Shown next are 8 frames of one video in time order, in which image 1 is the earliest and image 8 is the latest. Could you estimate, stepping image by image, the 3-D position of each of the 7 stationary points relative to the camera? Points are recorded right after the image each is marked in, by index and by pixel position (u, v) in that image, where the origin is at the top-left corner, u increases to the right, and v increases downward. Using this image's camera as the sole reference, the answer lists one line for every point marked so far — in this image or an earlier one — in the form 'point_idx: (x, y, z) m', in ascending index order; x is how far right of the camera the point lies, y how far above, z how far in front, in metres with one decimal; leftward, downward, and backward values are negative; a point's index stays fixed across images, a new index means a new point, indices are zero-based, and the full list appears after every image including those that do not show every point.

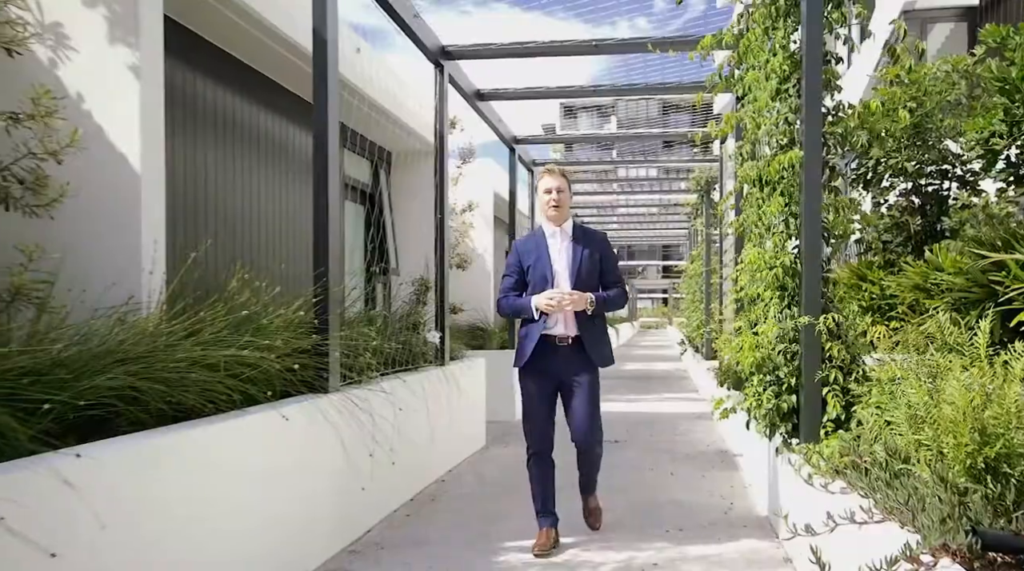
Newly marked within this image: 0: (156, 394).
0: (-1.0, -0.3, +2.9) m
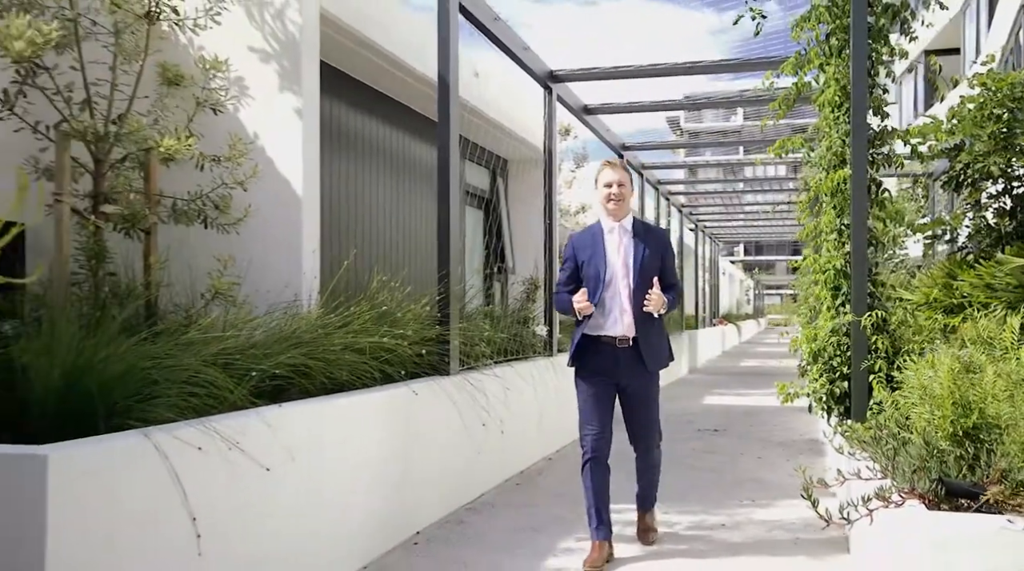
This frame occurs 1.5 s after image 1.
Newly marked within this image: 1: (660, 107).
0: (-0.7, -0.3, +3.8) m
1: (+1.2, +1.4, +7.8) m
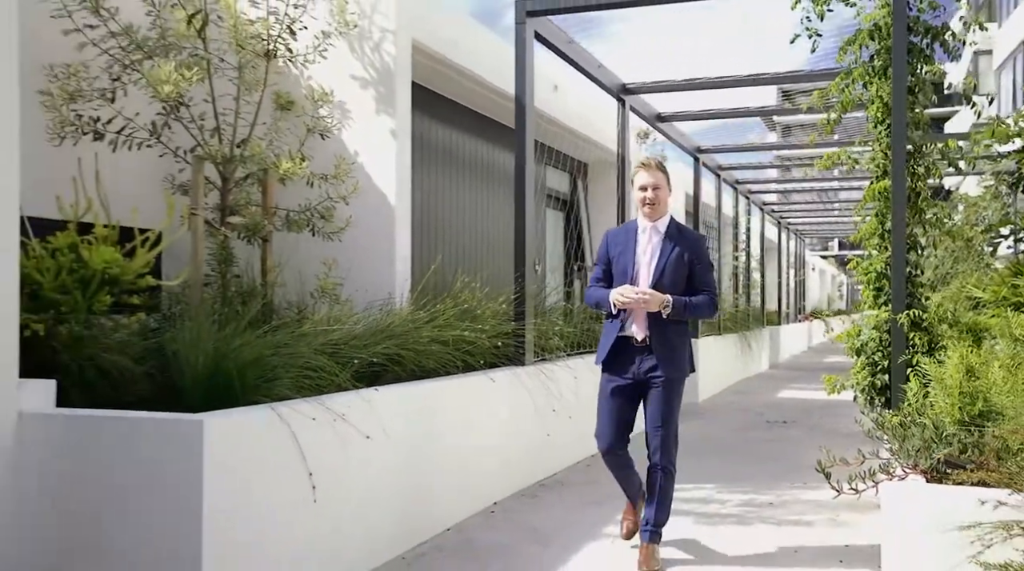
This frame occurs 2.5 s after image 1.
0: (-0.4, -0.3, +4.5) m
1: (+1.8, +1.4, +8.3) m
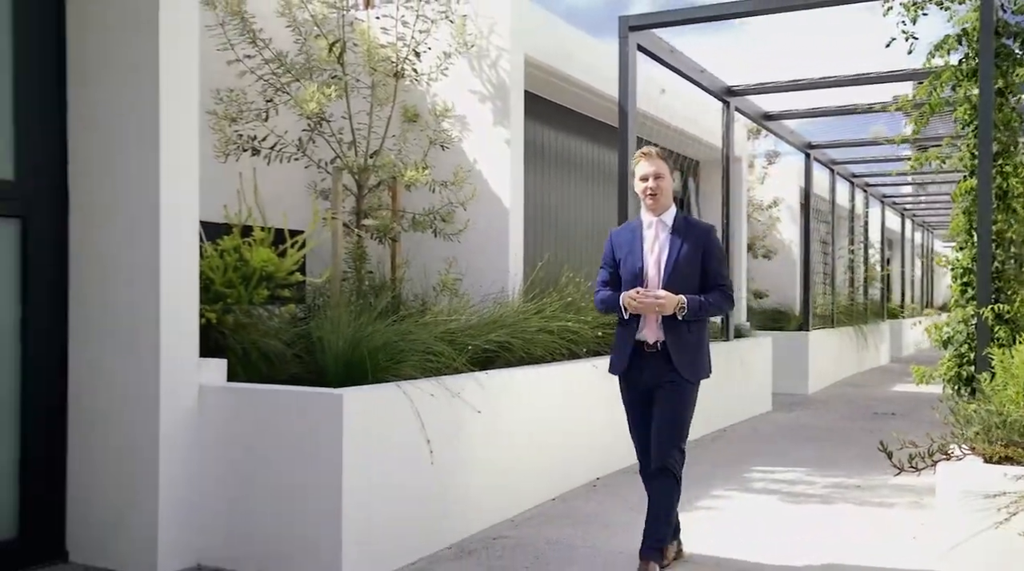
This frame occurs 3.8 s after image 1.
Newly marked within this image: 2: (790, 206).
0: (0.0, -0.3, +5.0) m
1: (+2.7, +1.5, +8.5) m
2: (+3.4, +1.0, +12.4) m
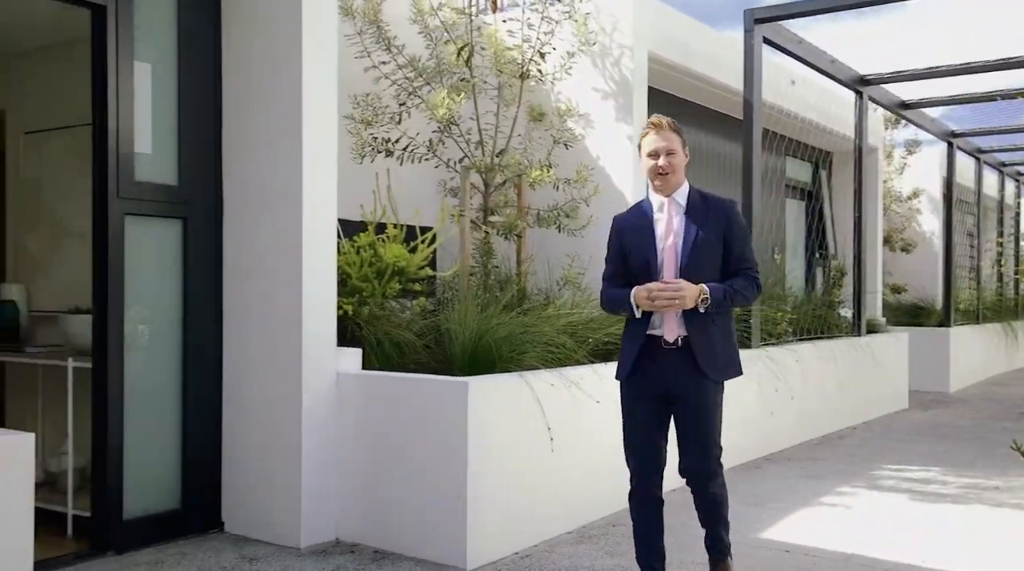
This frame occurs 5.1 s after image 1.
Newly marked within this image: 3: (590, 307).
0: (+0.6, -0.3, +5.1) m
1: (+3.8, +1.5, +8.2) m
2: (+5.0, +1.0, +12.0) m
3: (+0.4, -0.1, +5.2) m
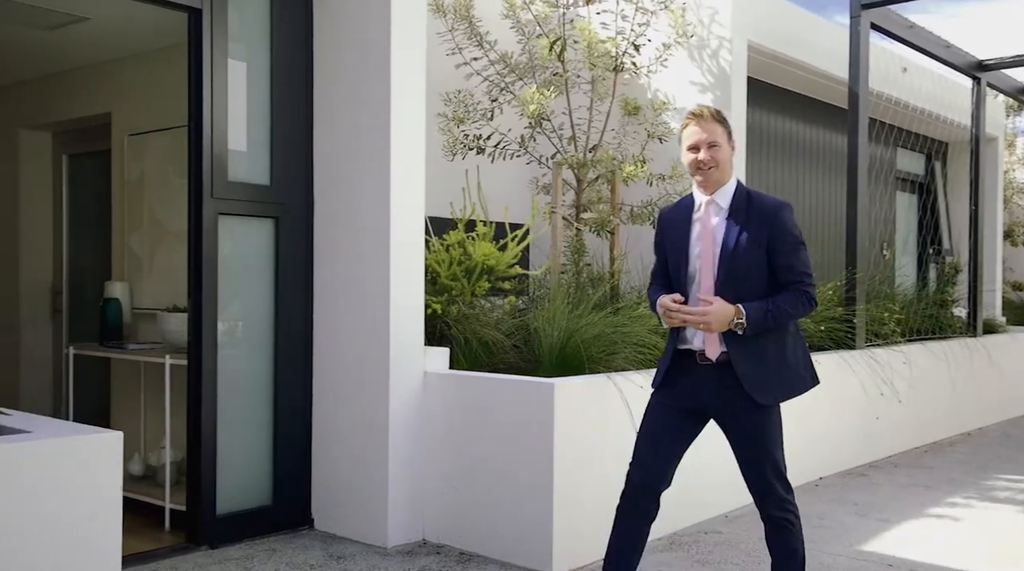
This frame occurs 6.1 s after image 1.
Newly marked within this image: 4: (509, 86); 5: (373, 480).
0: (+1.1, -0.3, +4.9) m
1: (+4.5, +1.5, +7.7) m
2: (+6.1, +1.1, +11.3) m
3: (+0.9, -0.1, +5.1) m
4: (0.0, +1.1, +5.5) m
5: (-0.6, -0.8, +4.1) m
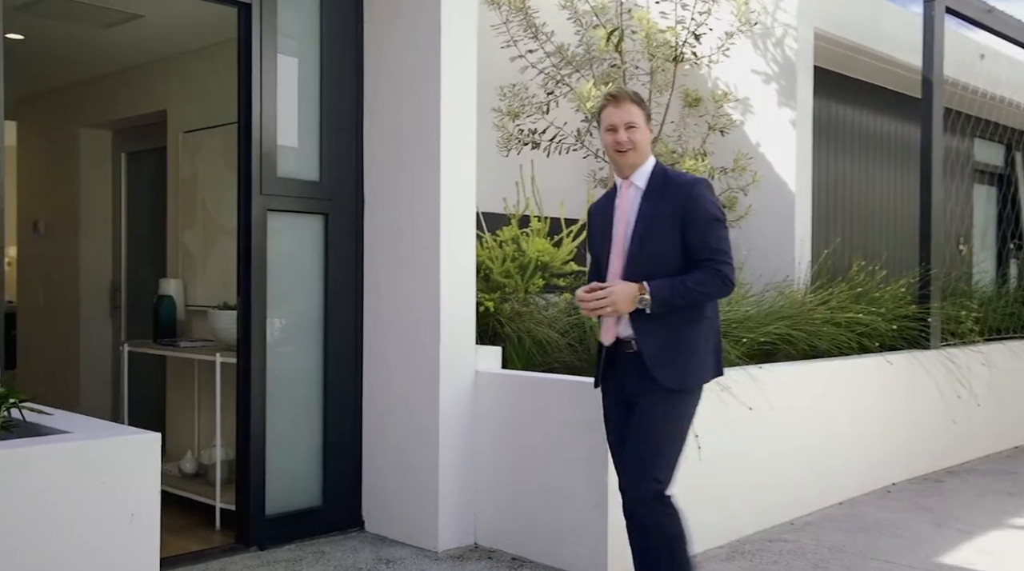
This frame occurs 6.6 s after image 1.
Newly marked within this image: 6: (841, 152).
0: (+1.4, -0.2, +4.7) m
1: (+5.0, +1.5, +7.3) m
2: (+6.7, +1.1, +10.8) m
3: (+1.1, -0.1, +4.9) m
4: (+0.3, +1.1, +5.3) m
5: (-0.3, -0.8, +4.0) m
6: (+2.2, +0.9, +6.9) m
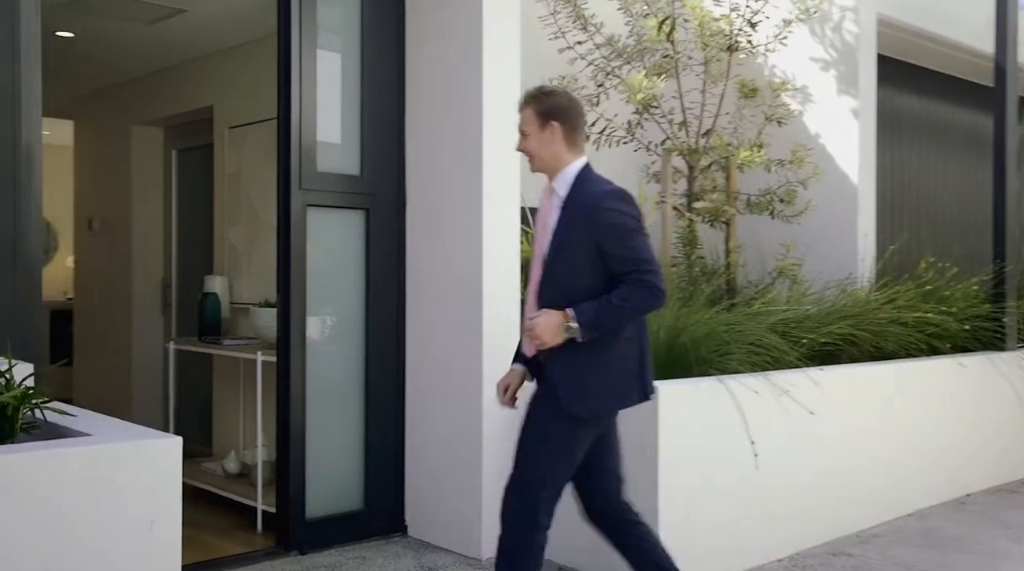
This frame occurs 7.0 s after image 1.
0: (+1.6, -0.2, +4.5) m
1: (+5.3, +1.6, +6.8) m
2: (+7.3, +1.1, +10.3) m
3: (+1.3, -0.1, +4.6) m
4: (+0.5, +1.1, +5.1) m
5: (-0.2, -0.8, +3.9) m
6: (+2.6, +0.9, +6.6) m
